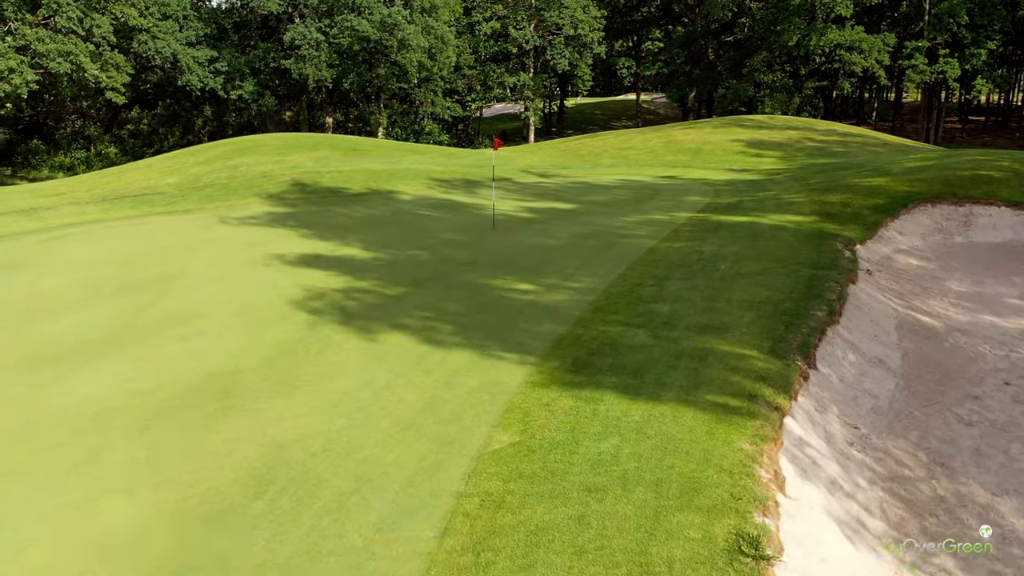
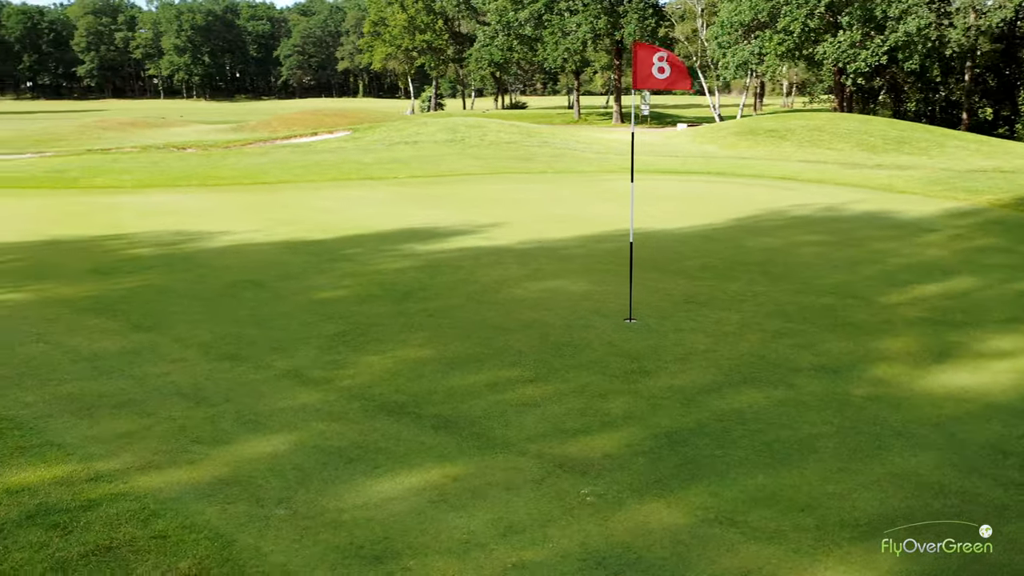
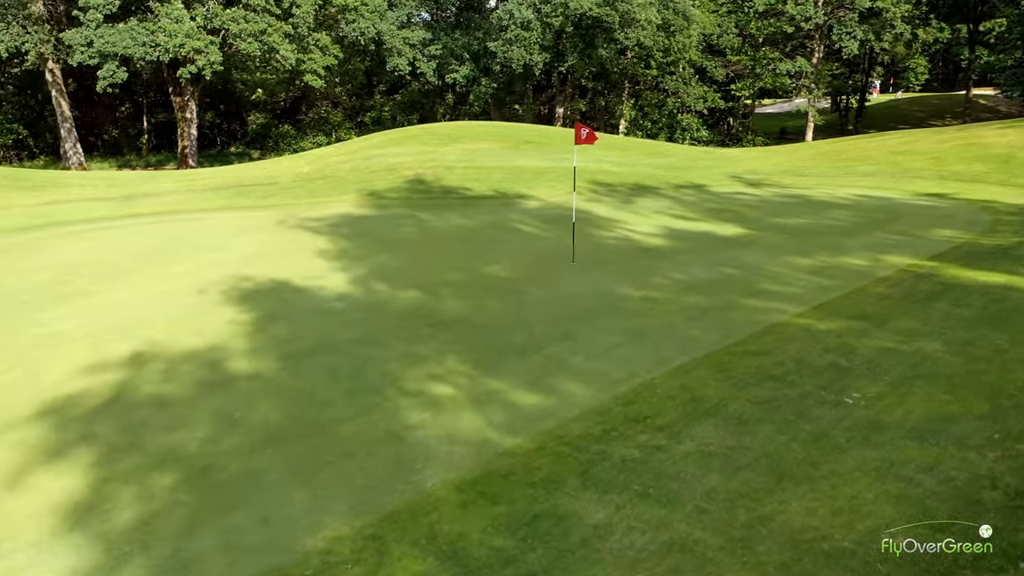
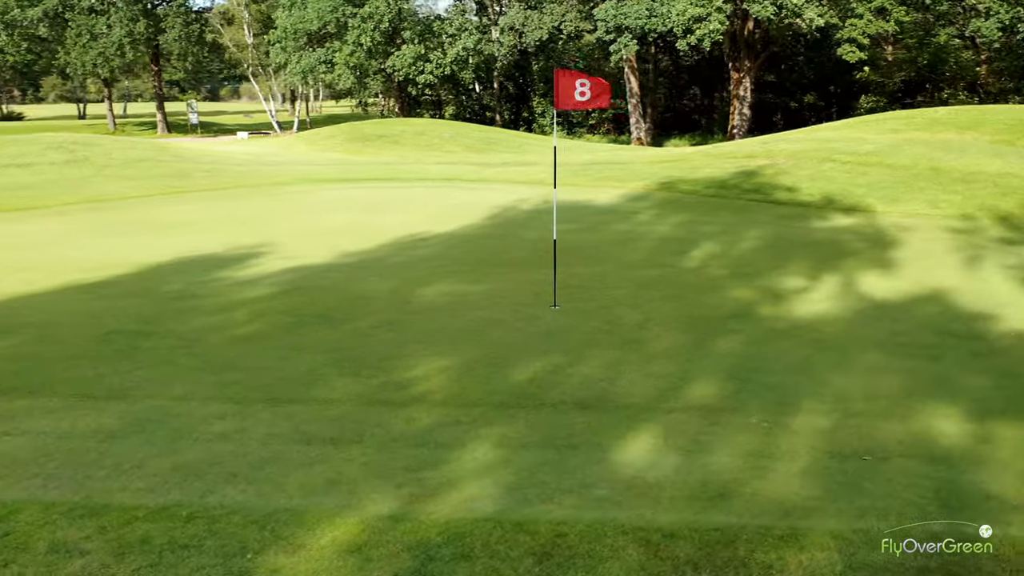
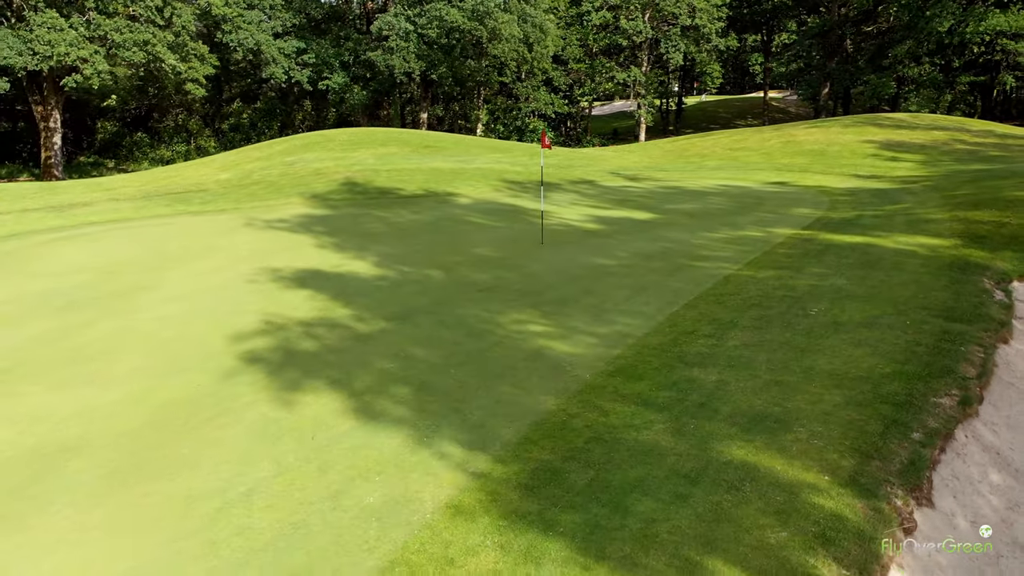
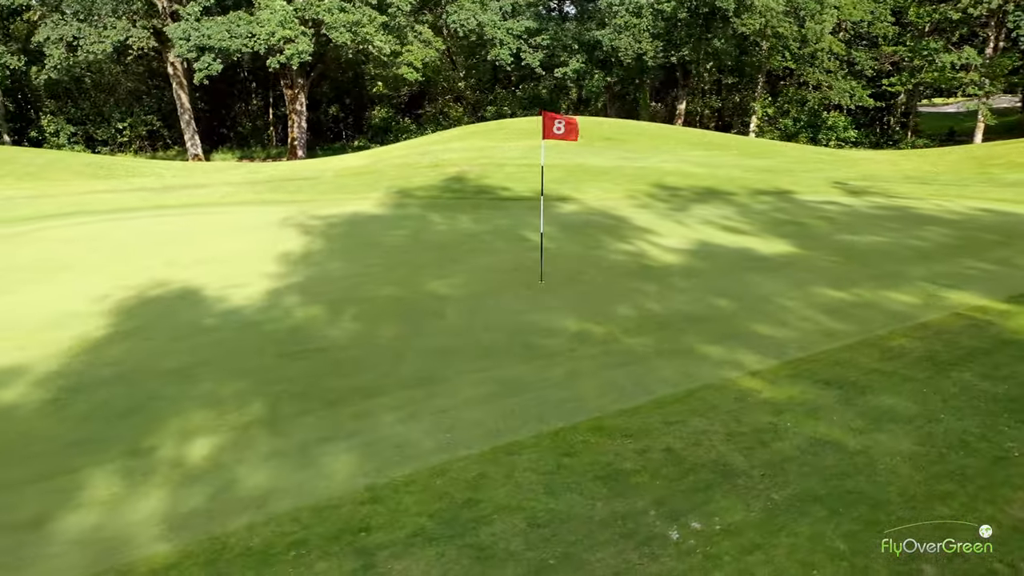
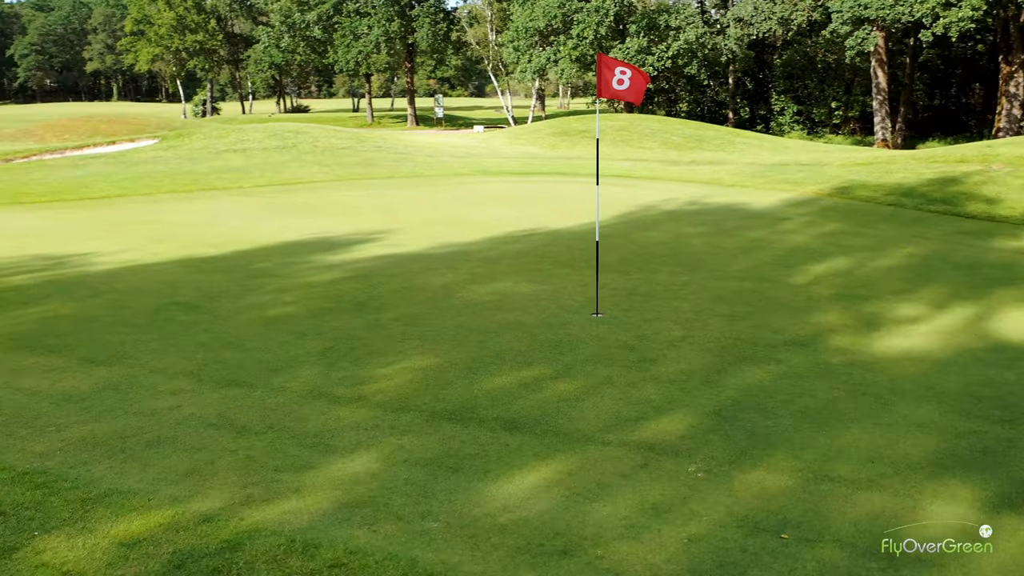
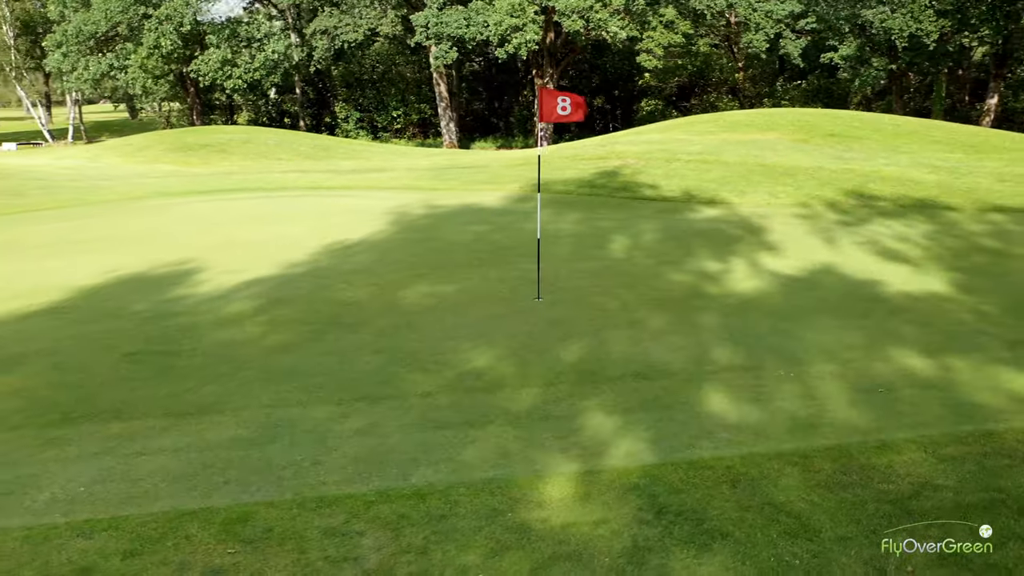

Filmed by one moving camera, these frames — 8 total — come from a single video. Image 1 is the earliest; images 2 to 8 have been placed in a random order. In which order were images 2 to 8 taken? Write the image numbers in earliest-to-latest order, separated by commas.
5, 3, 6, 8, 4, 7, 2
